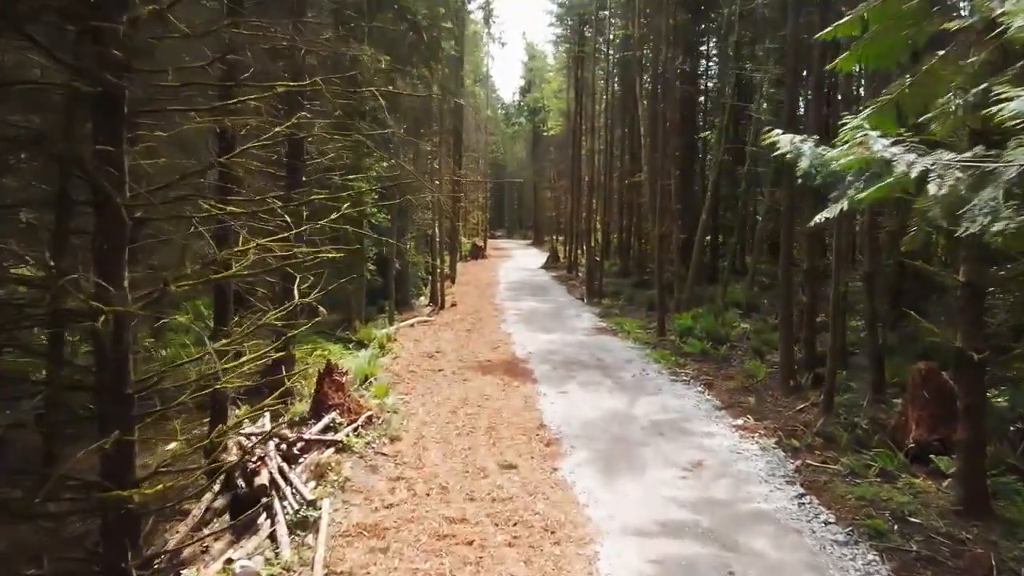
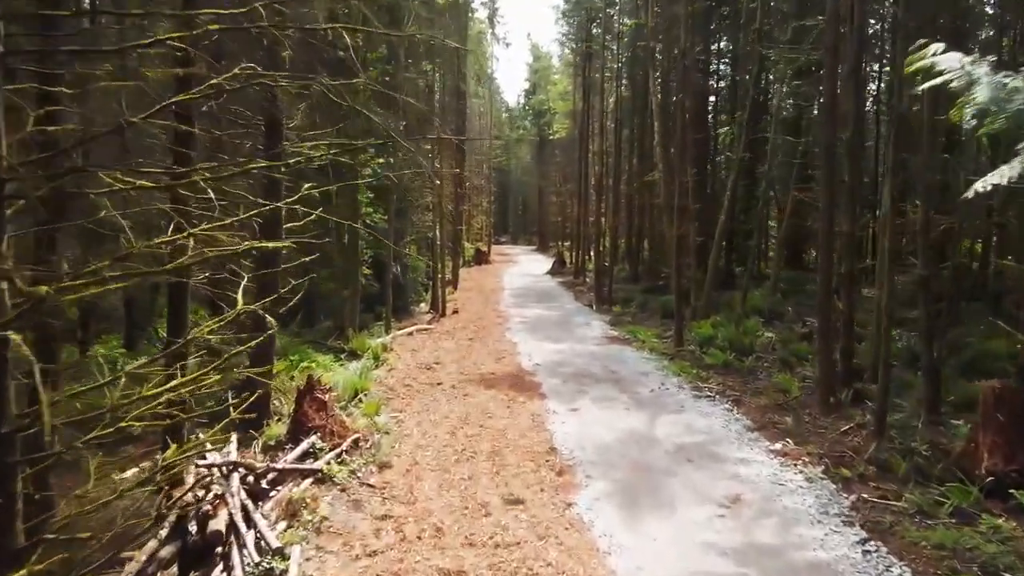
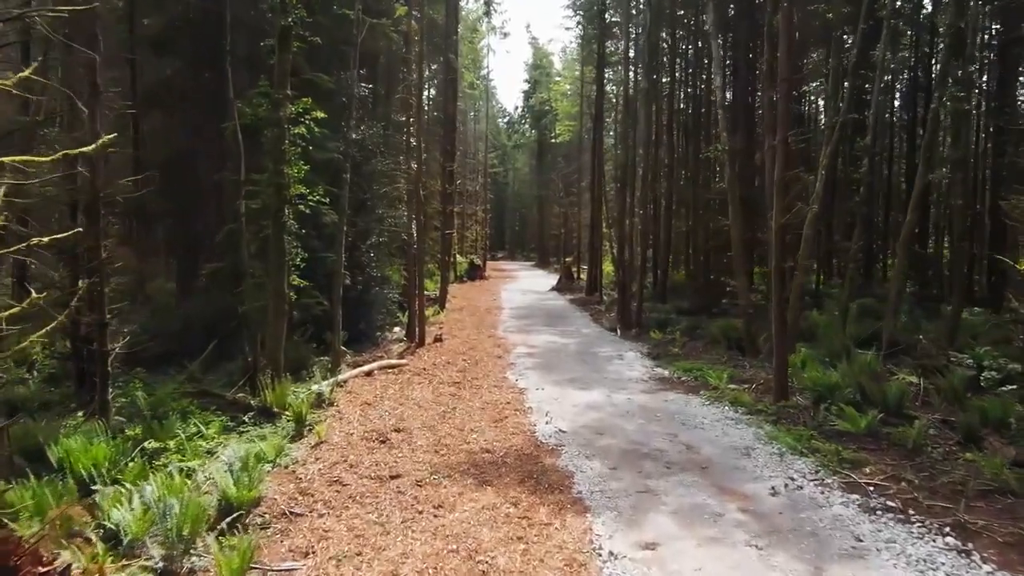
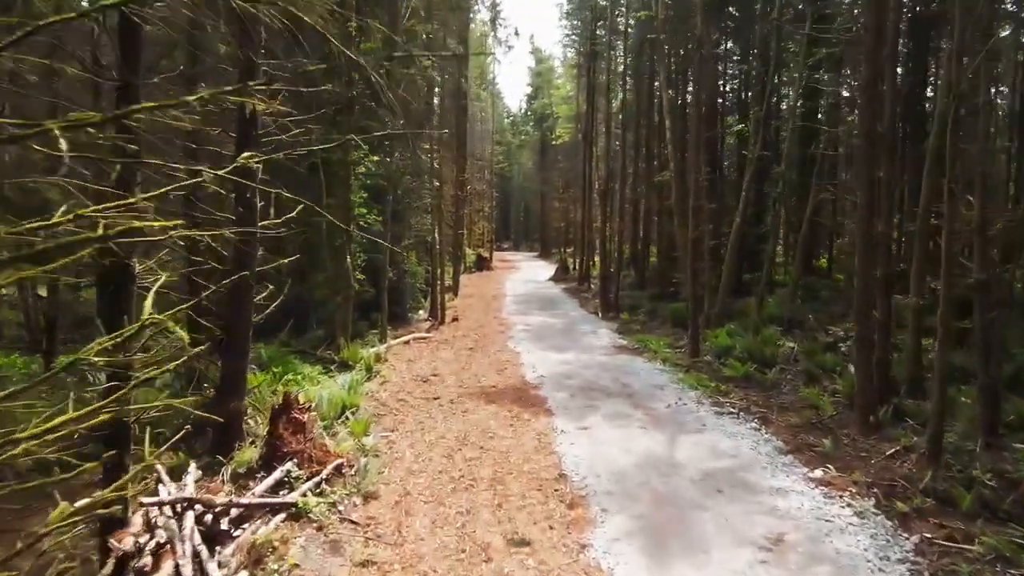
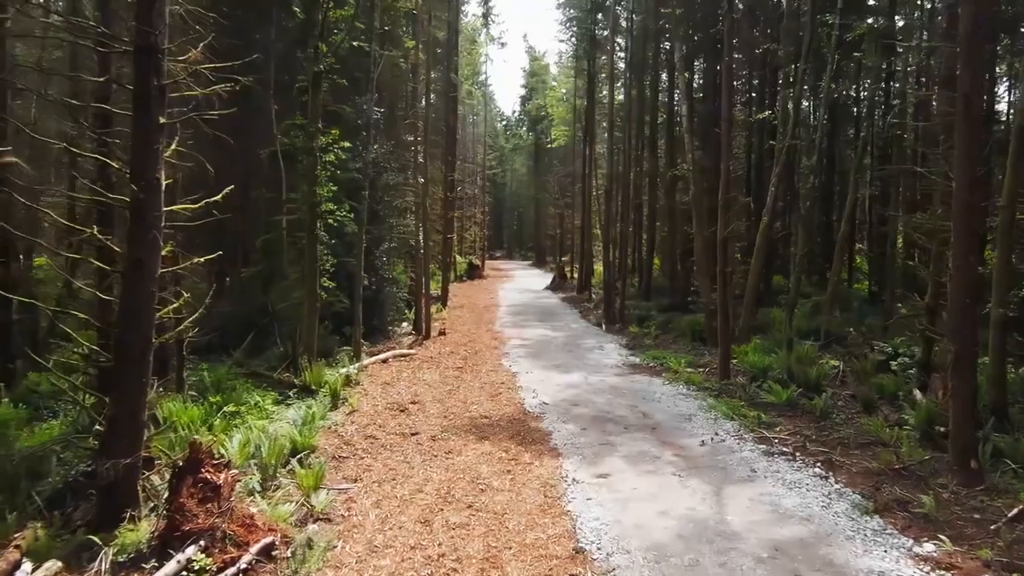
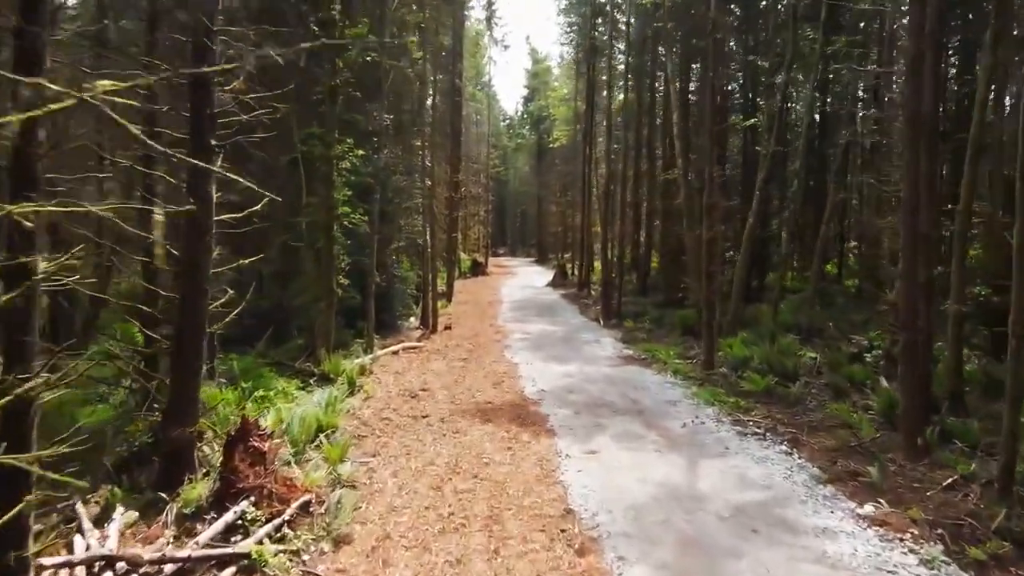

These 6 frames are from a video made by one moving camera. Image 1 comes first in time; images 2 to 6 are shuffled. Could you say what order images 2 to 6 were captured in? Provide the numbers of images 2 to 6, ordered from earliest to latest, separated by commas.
2, 4, 6, 5, 3
